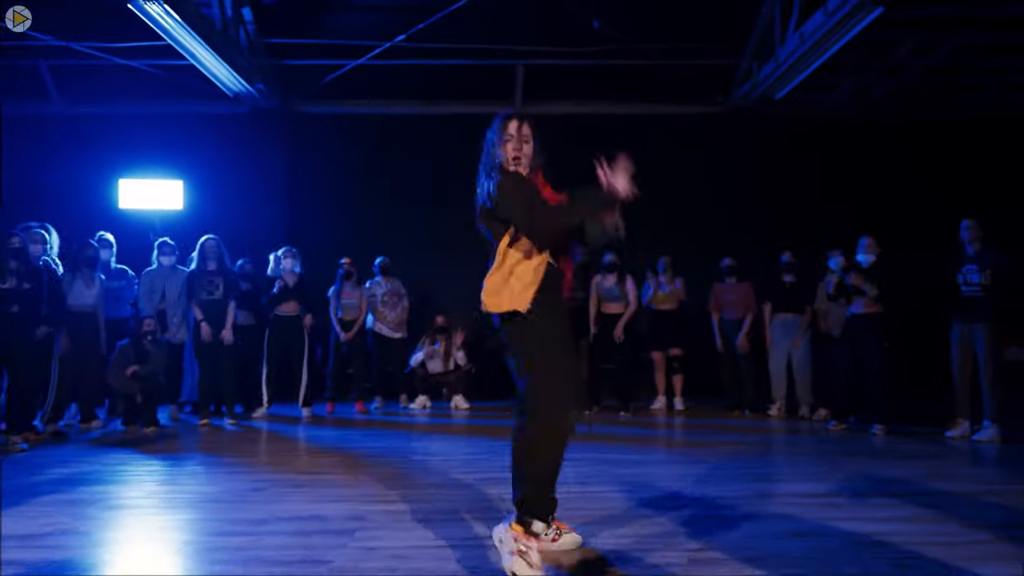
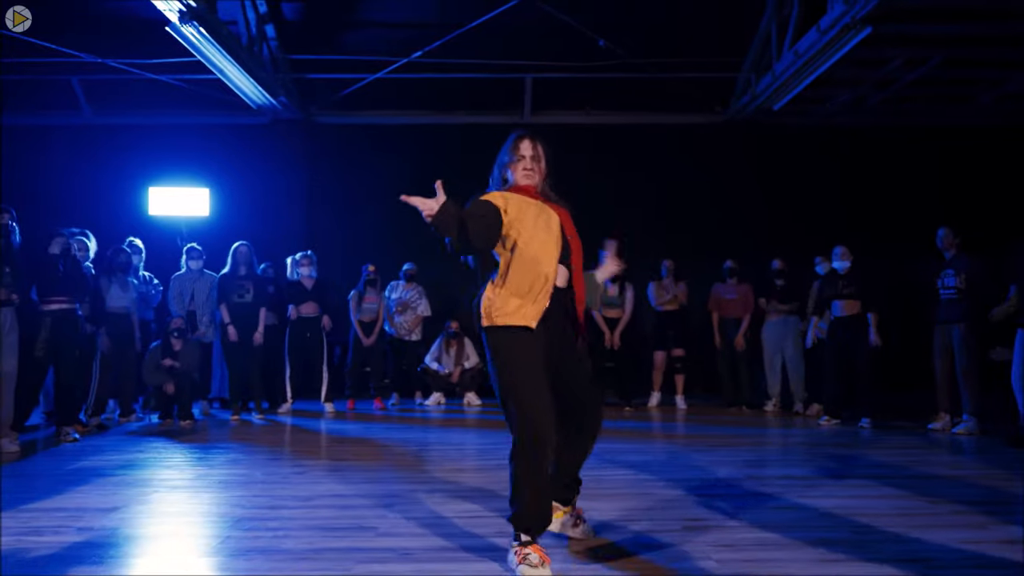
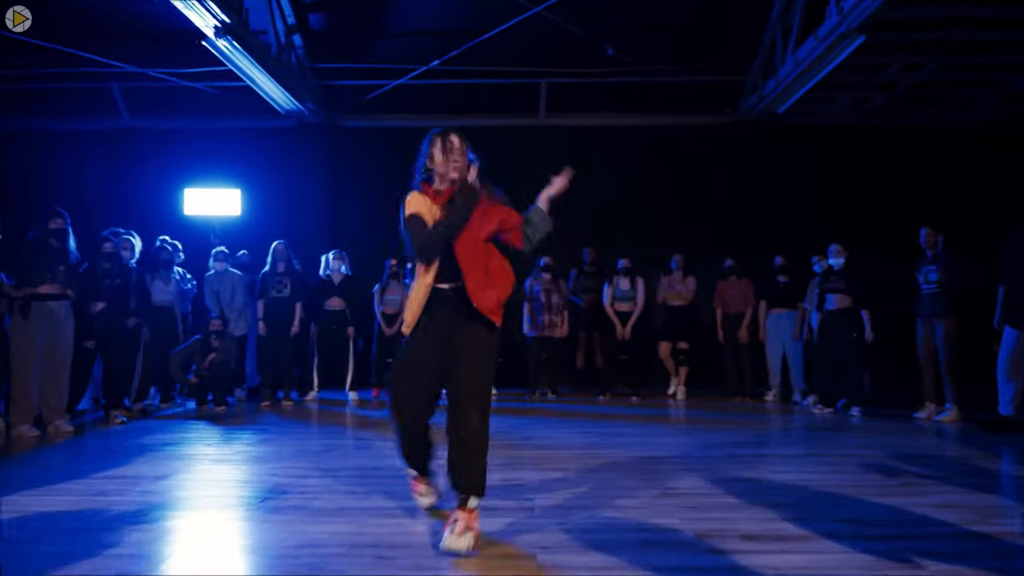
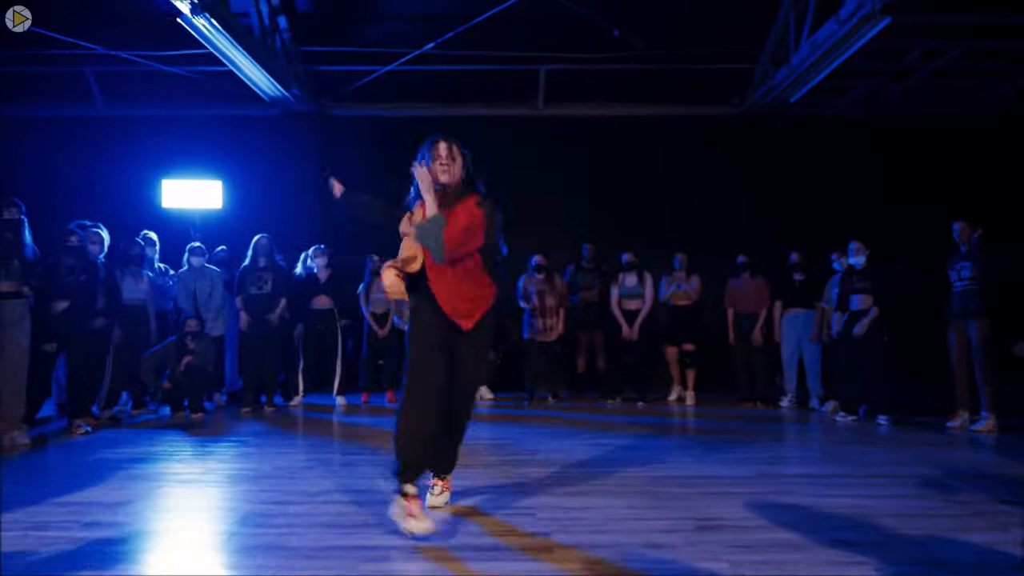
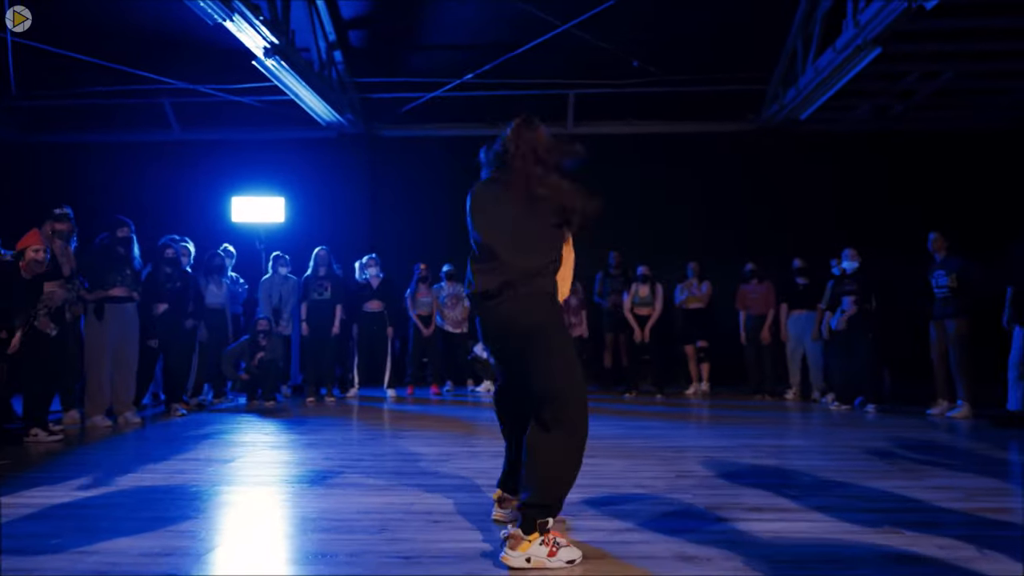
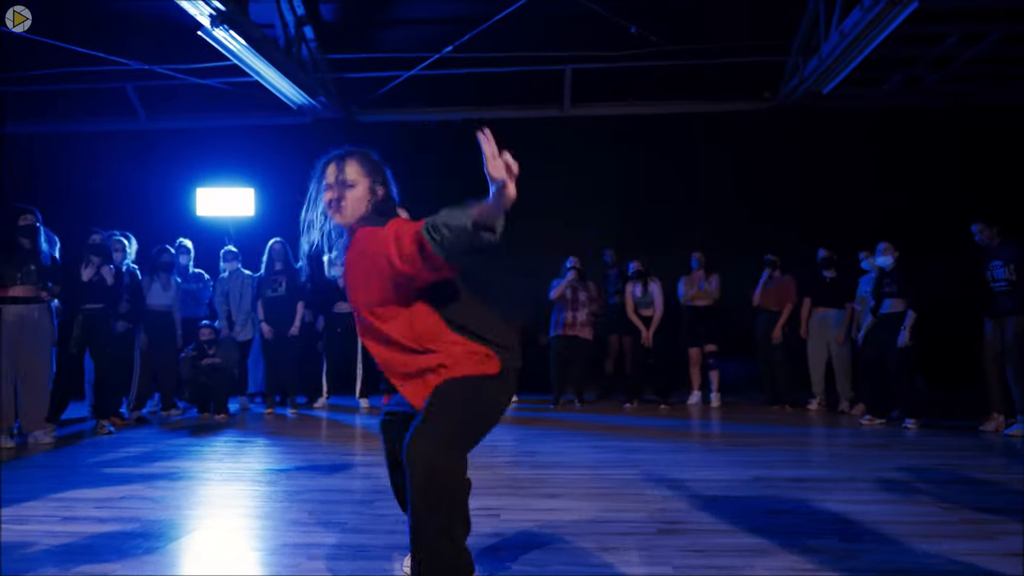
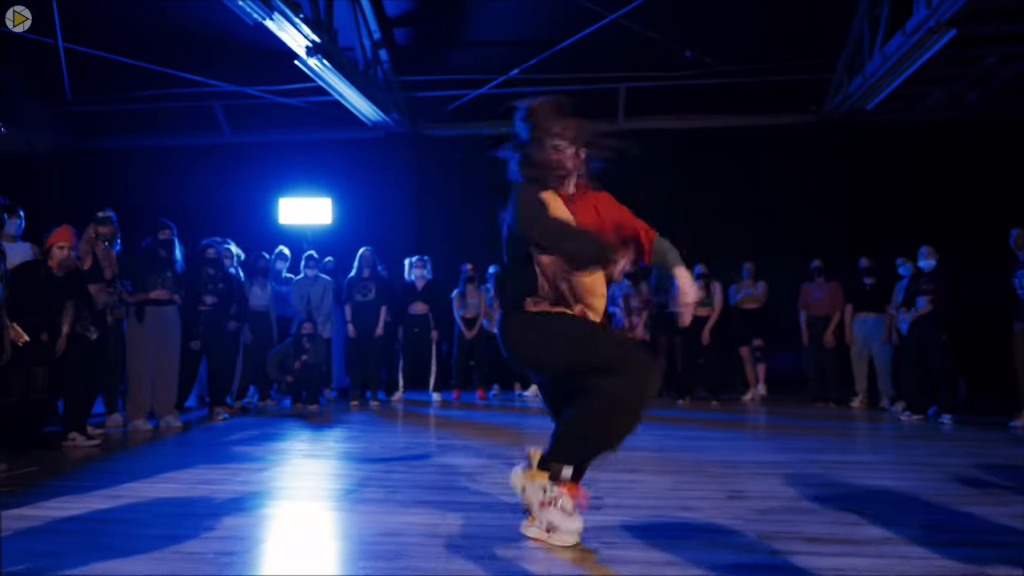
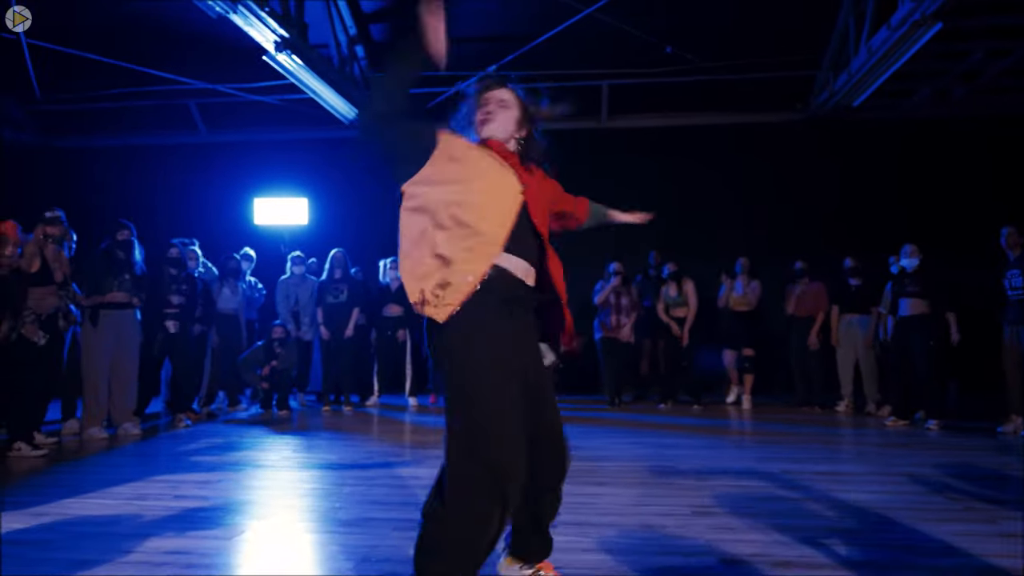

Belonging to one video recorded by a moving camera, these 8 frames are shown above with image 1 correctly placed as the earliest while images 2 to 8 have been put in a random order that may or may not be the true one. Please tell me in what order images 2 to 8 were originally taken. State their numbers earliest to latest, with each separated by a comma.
2, 6, 8, 7, 5, 3, 4
